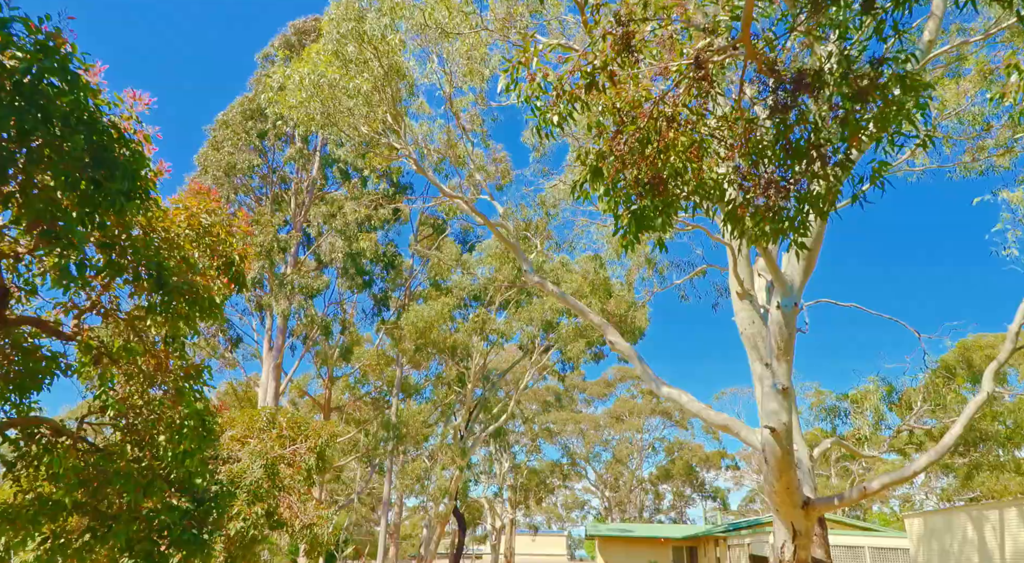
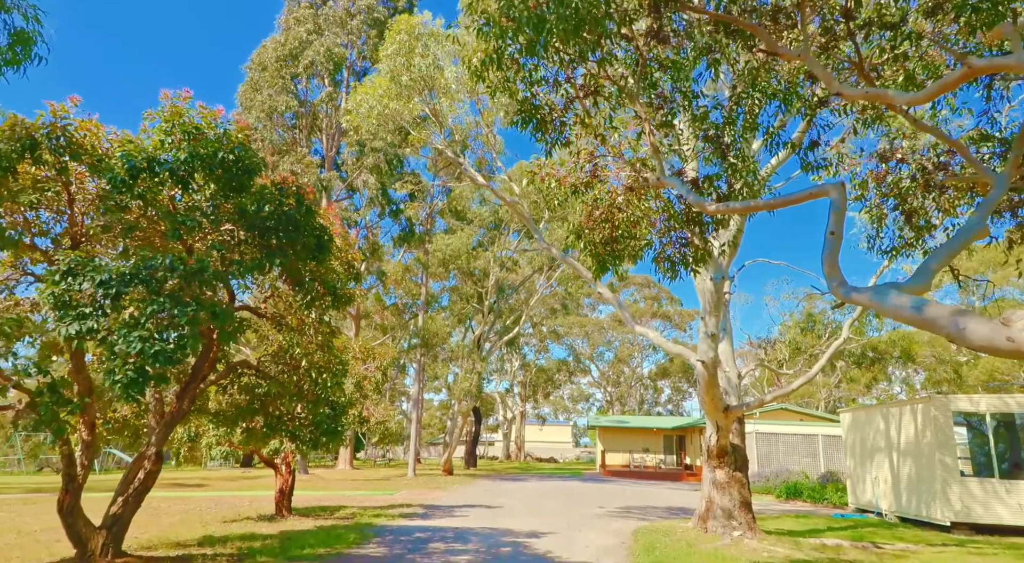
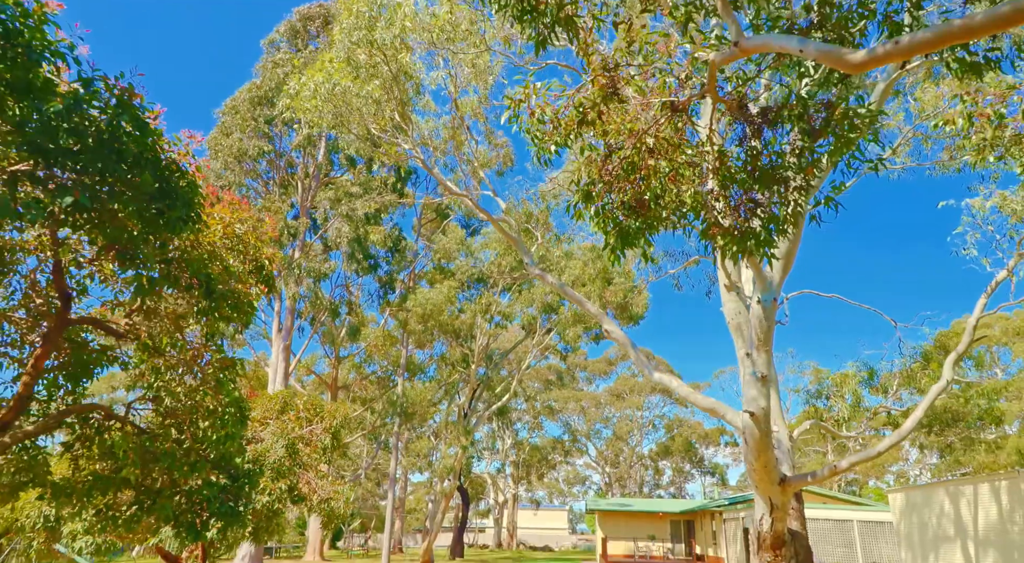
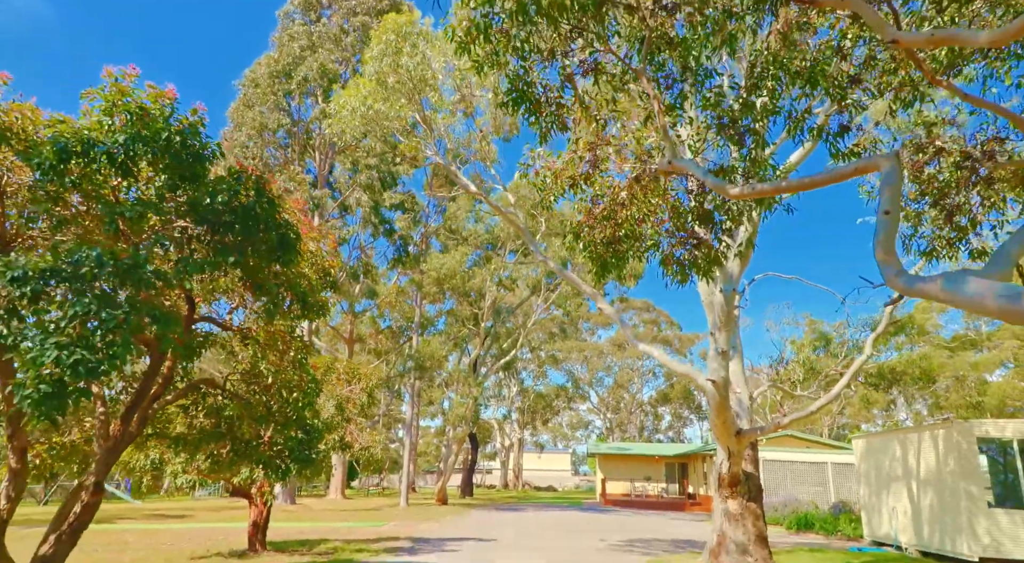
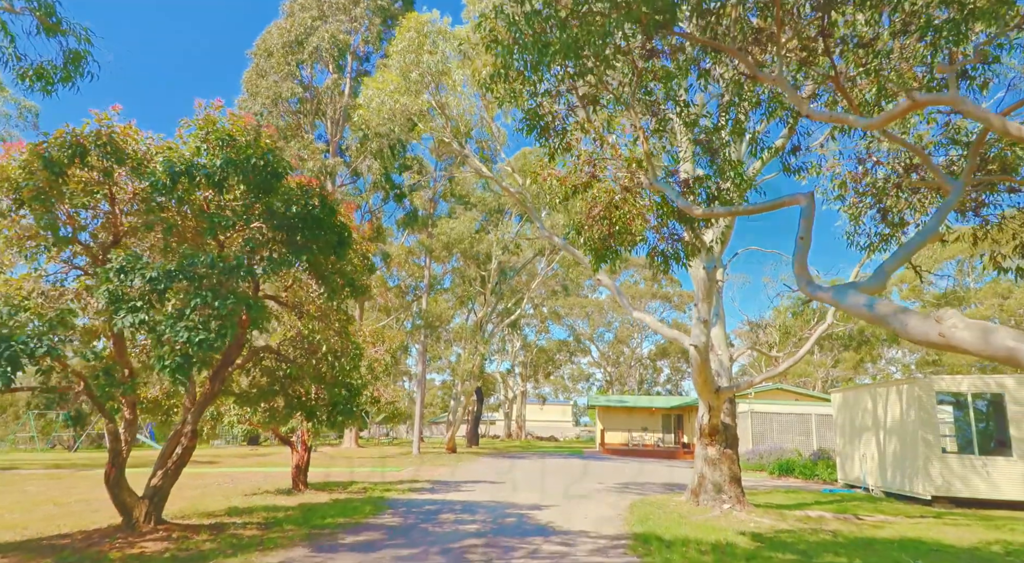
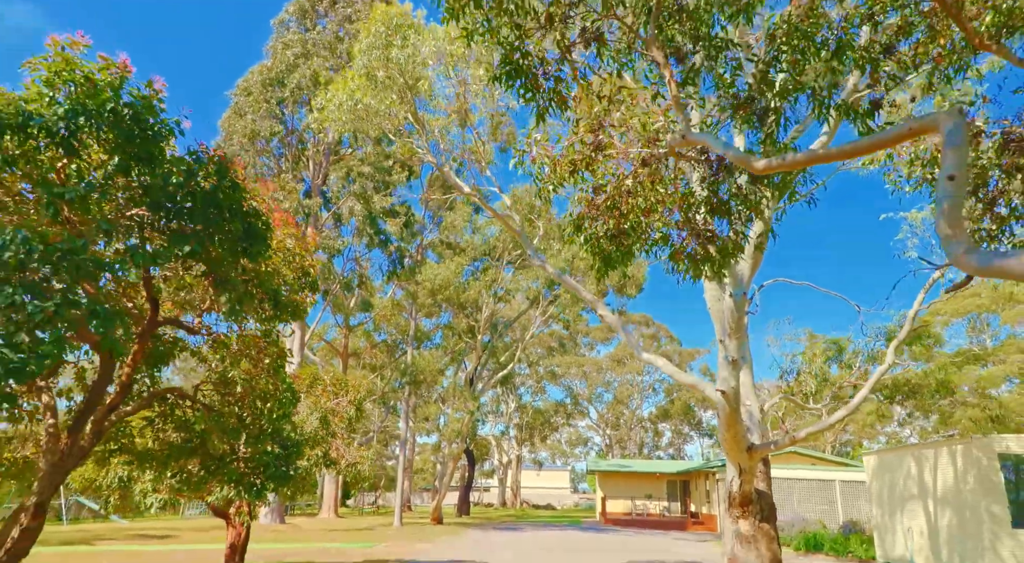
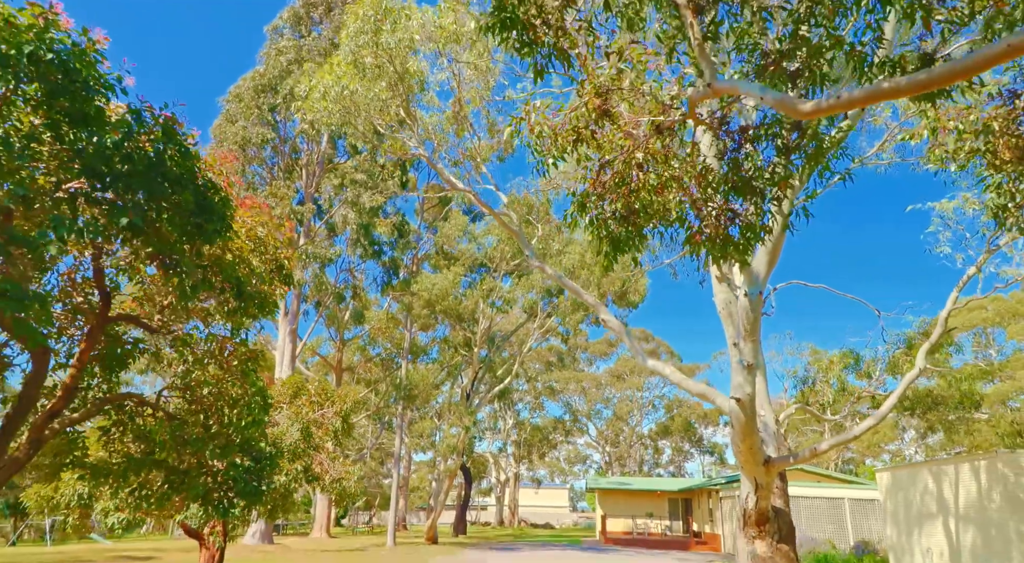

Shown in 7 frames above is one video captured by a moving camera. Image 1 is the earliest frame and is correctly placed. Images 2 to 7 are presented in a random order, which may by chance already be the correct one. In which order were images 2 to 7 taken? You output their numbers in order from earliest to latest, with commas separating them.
3, 7, 6, 4, 2, 5
